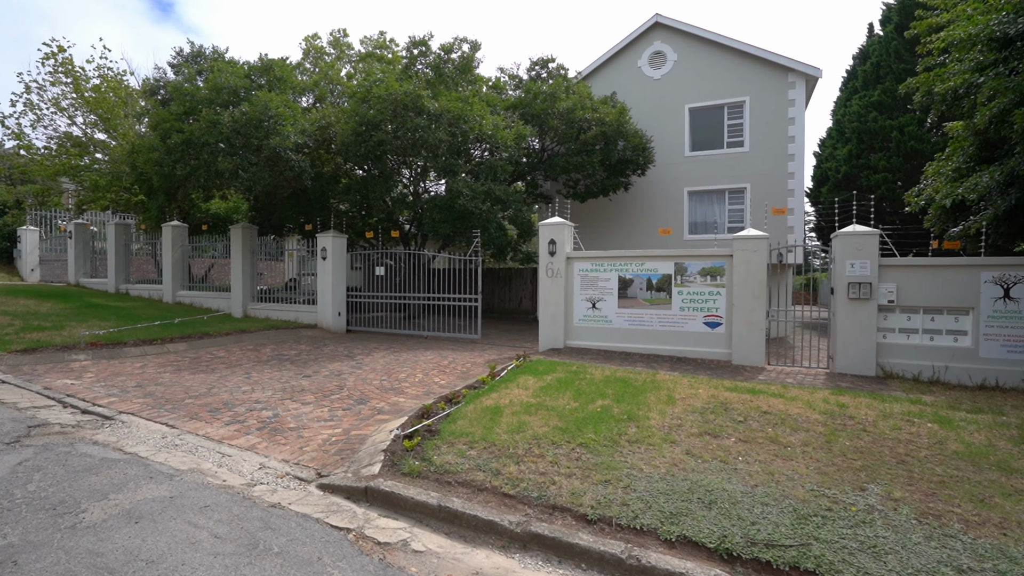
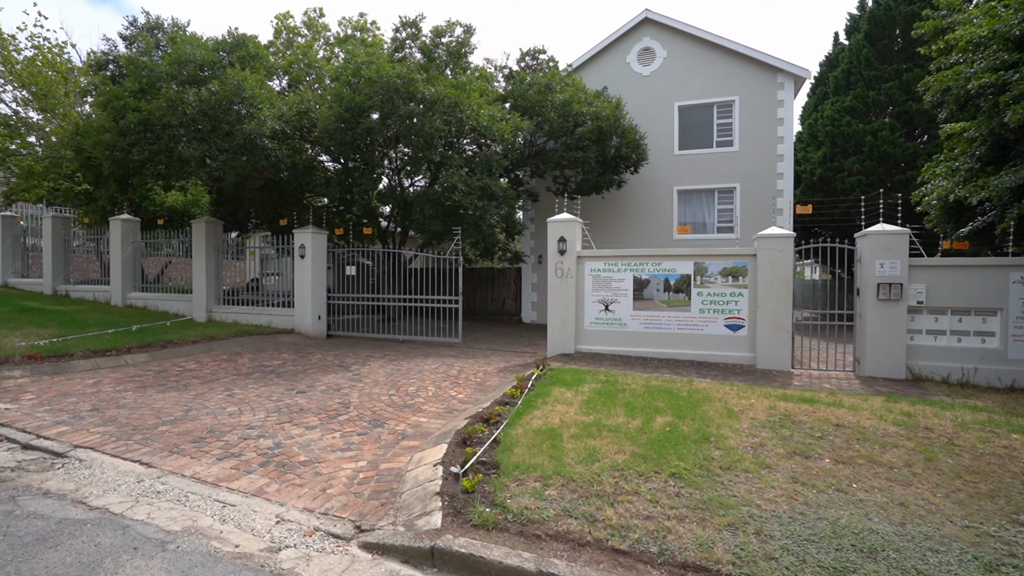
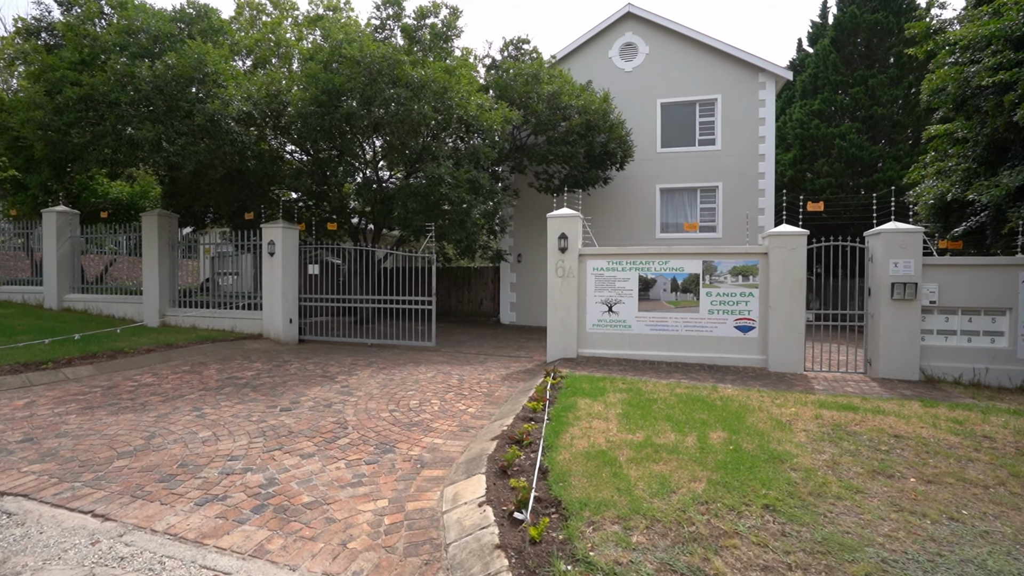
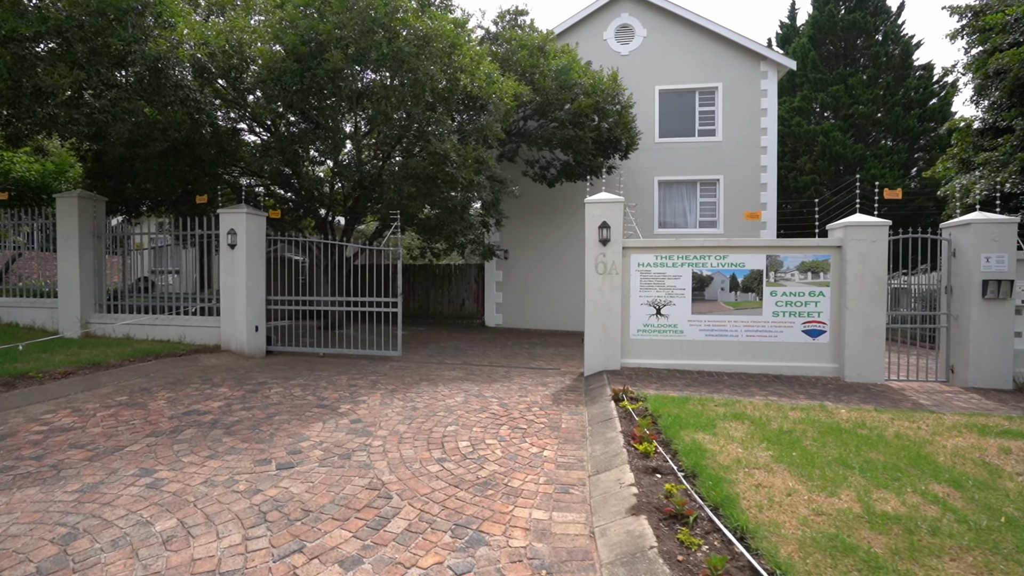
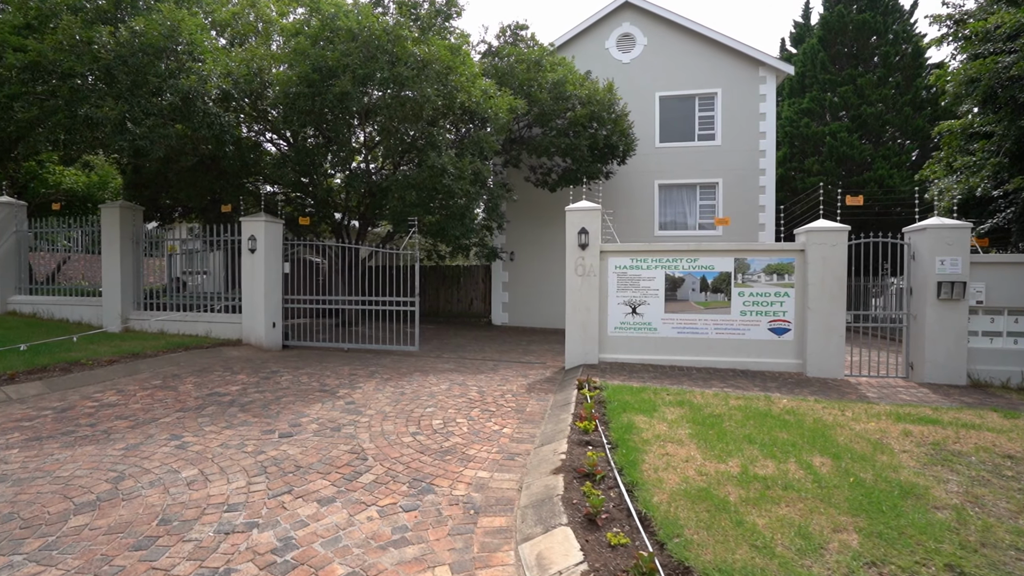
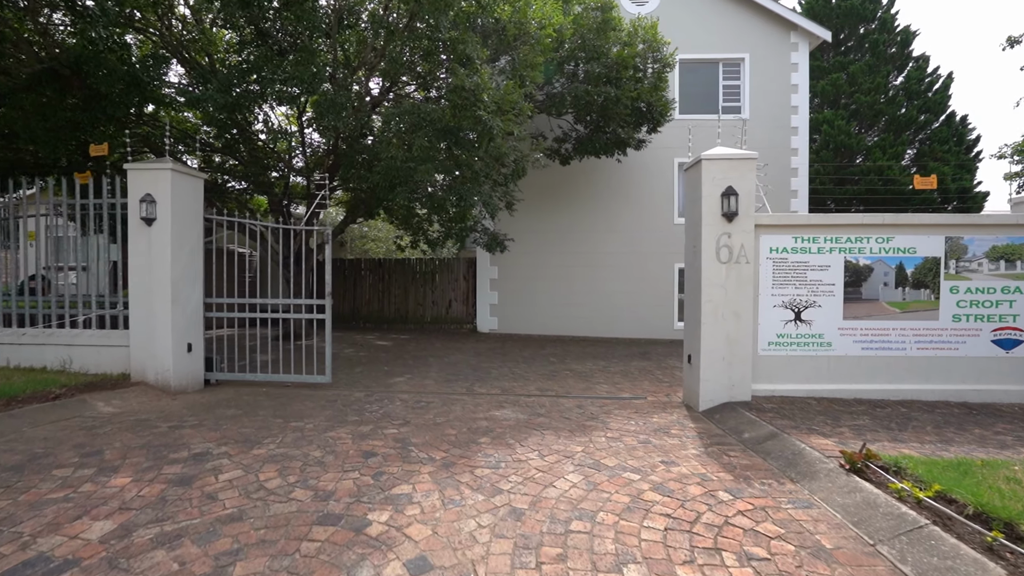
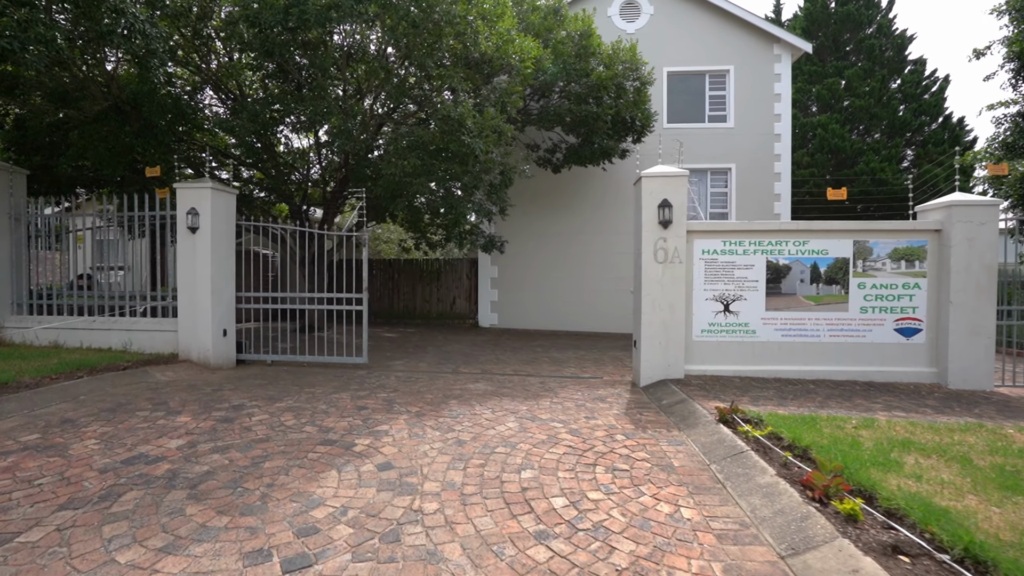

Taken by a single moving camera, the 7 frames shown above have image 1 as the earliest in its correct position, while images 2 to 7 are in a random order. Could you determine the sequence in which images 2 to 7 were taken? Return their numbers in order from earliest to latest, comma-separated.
2, 3, 5, 4, 7, 6
